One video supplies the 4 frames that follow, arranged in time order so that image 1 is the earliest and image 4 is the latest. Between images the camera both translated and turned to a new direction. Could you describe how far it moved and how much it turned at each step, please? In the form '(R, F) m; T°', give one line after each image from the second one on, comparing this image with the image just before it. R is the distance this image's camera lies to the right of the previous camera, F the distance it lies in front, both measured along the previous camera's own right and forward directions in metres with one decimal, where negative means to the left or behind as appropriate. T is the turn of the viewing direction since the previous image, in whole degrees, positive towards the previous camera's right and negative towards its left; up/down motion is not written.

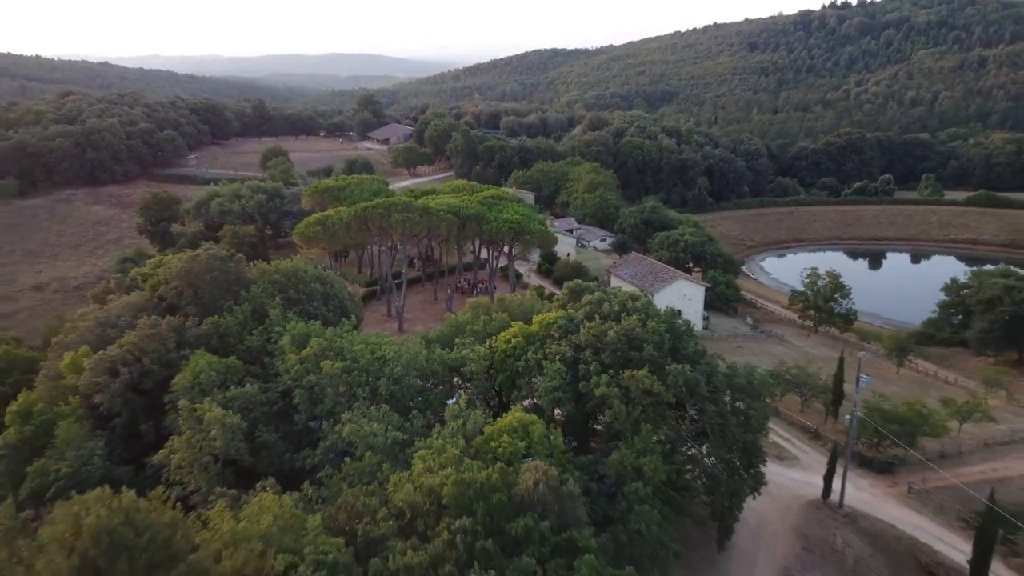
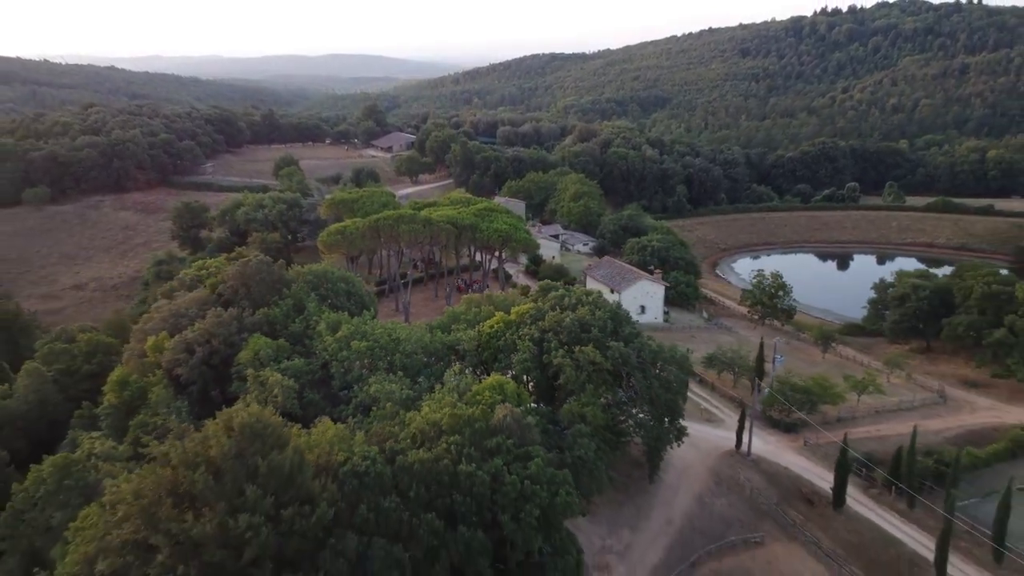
(+0.4, -5.7) m; 0°
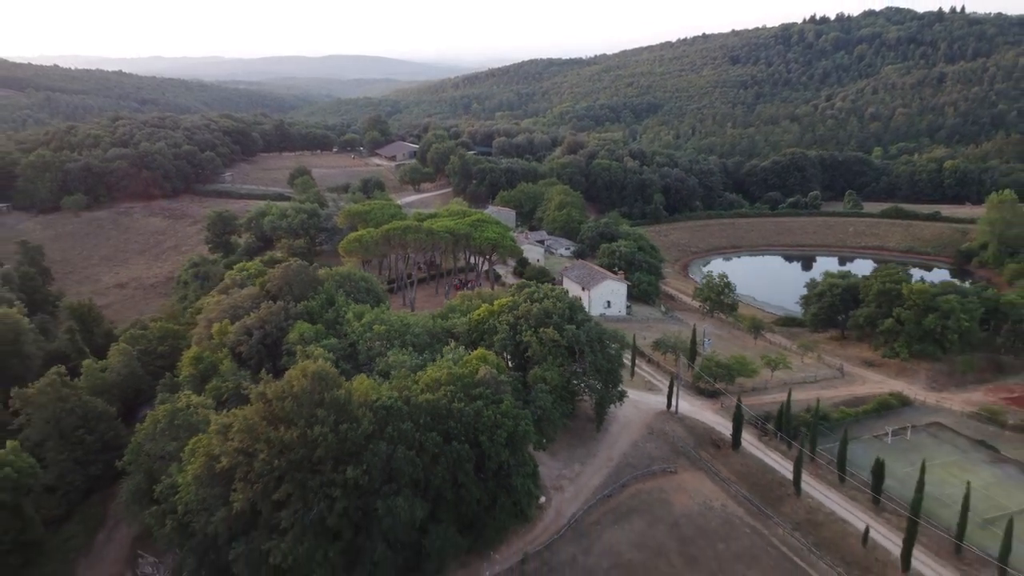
(+0.6, -7.6) m; 0°
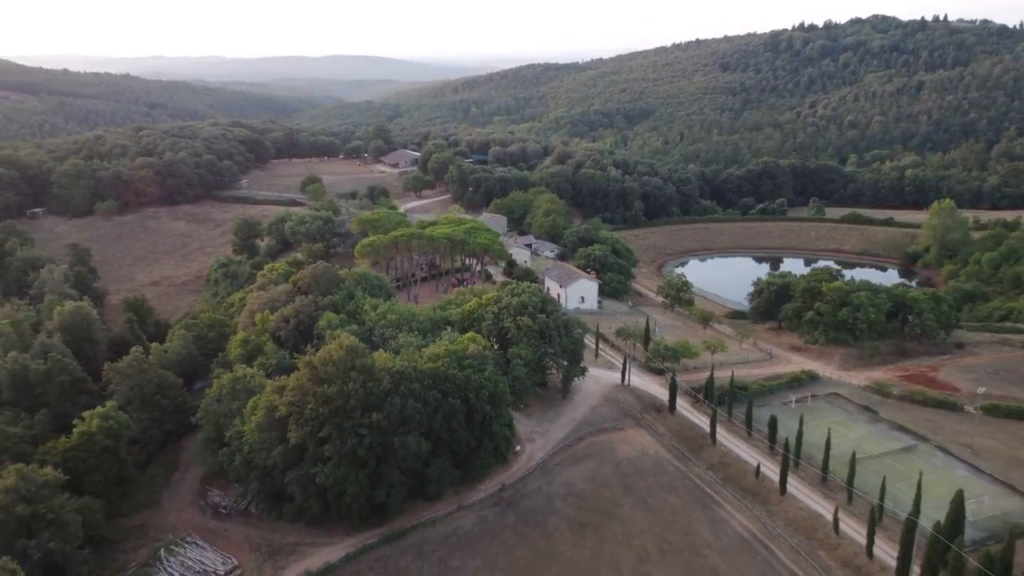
(+0.6, -8.0) m; 0°
